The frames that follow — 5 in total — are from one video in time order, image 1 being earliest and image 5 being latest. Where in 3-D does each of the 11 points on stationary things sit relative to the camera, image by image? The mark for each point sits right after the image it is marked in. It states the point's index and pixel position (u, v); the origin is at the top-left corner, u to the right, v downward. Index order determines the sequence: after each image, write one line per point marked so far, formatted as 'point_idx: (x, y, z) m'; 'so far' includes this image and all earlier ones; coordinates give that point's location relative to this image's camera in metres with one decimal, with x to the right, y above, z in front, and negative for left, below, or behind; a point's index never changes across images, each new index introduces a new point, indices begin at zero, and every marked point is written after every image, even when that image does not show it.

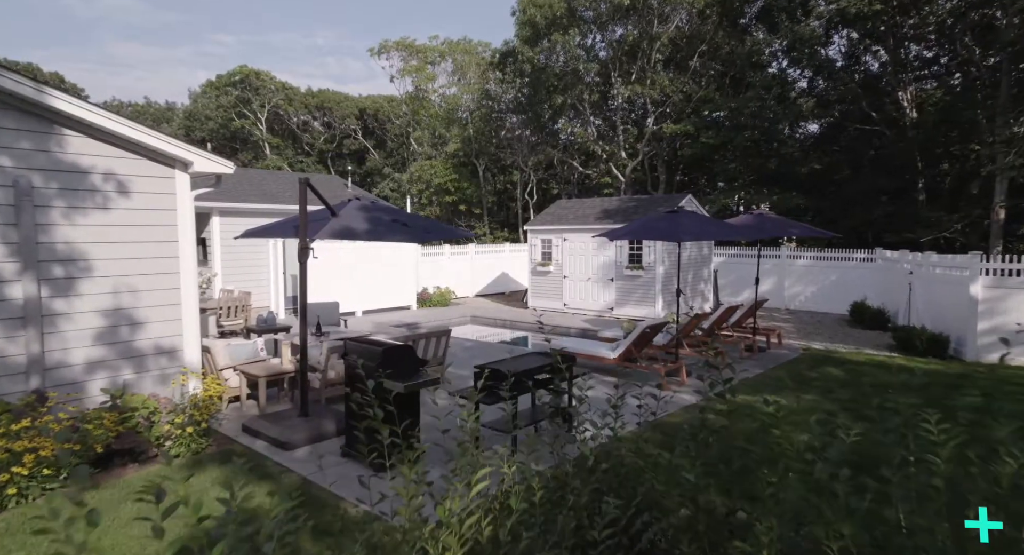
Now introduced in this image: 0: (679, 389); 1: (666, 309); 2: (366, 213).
0: (+2.3, -1.5, +8.5) m
1: (+4.0, -0.8, +16.0) m
2: (-1.8, +0.8, +7.7) m
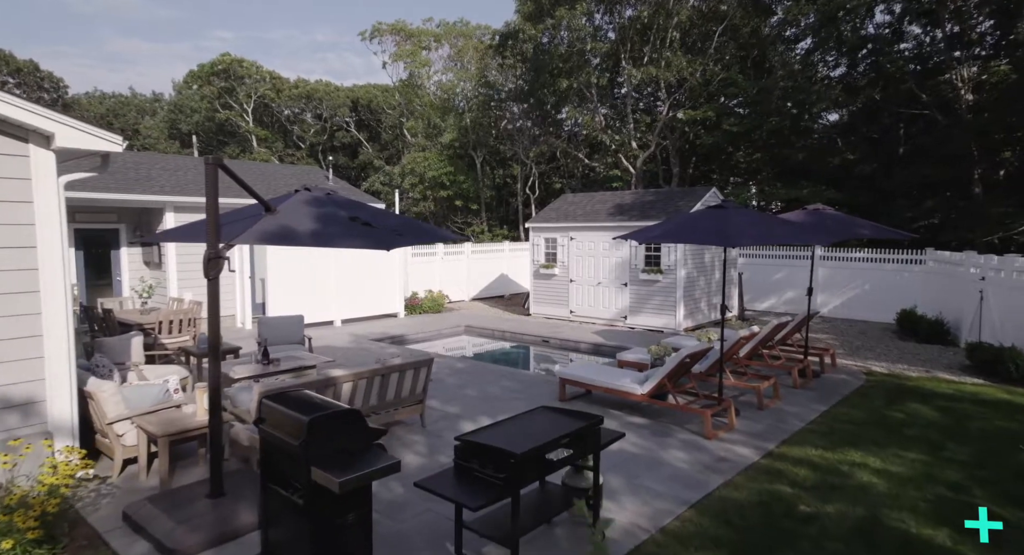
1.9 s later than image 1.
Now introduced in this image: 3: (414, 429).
0: (+2.3, -1.7, +6.5) m
1: (+4.0, -0.9, +14.0) m
2: (-1.8, +0.7, +5.8) m
3: (-1.1, -1.7, +6.9) m
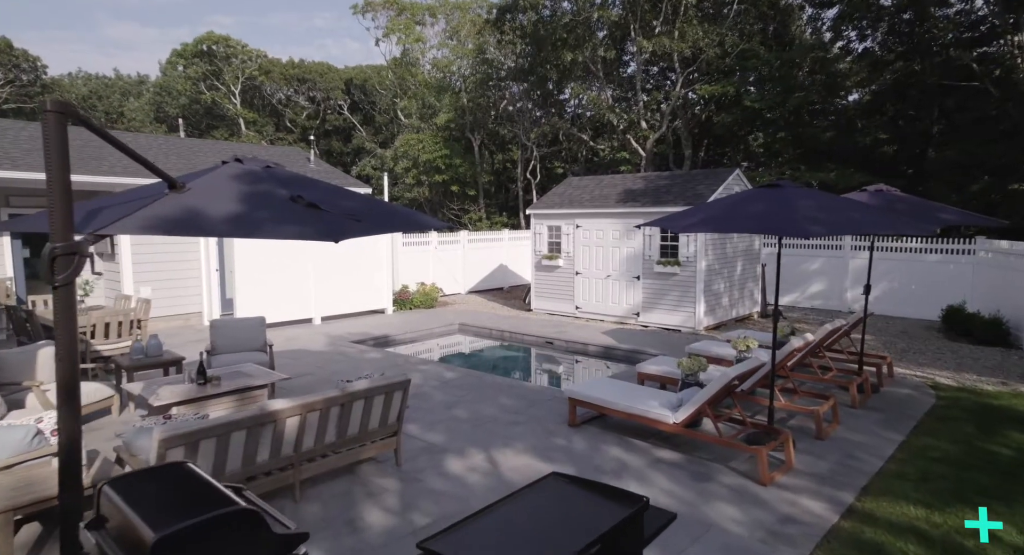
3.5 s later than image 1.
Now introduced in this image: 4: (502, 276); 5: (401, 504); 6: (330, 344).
0: (+2.3, -1.7, +5.1) m
1: (+4.0, -0.8, +12.5) m
2: (-1.8, +0.6, +4.2) m
3: (-1.1, -1.7, +5.5) m
4: (-0.3, +0.1, +19.6) m
5: (-0.9, -1.8, +4.9) m
6: (-3.3, -1.2, +11.1) m
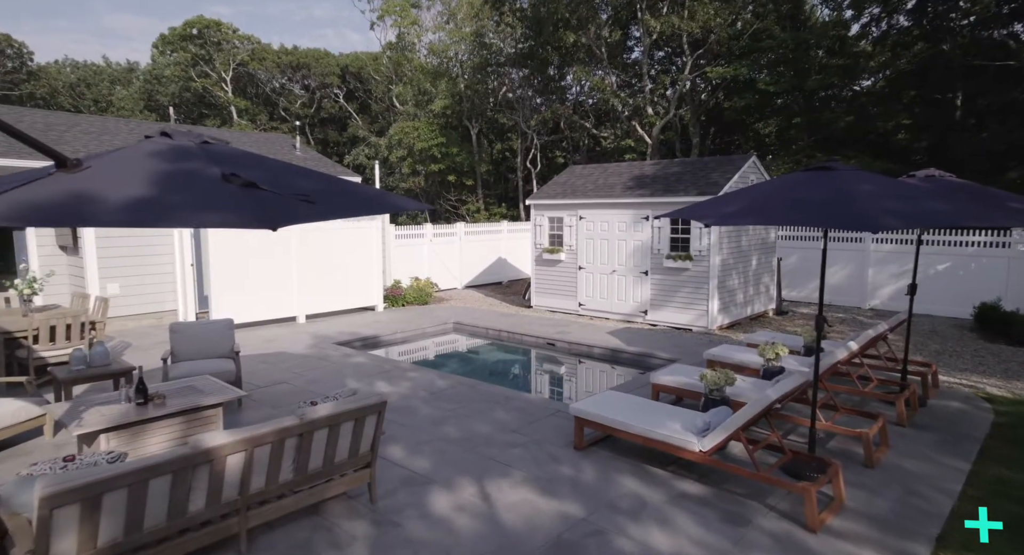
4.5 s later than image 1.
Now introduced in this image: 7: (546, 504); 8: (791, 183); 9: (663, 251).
0: (+2.2, -1.7, +4.2) m
1: (+3.9, -0.7, +11.6) m
2: (-1.9, +0.6, +3.3) m
3: (-1.1, -1.7, +4.6) m
4: (-0.4, +0.2, +18.7) m
5: (-0.9, -1.8, +4.0) m
6: (-3.3, -1.1, +10.2) m
7: (+0.3, -1.7, +4.7) m
8: (+2.2, +0.8, +5.0) m
9: (+2.9, +0.5, +11.9) m
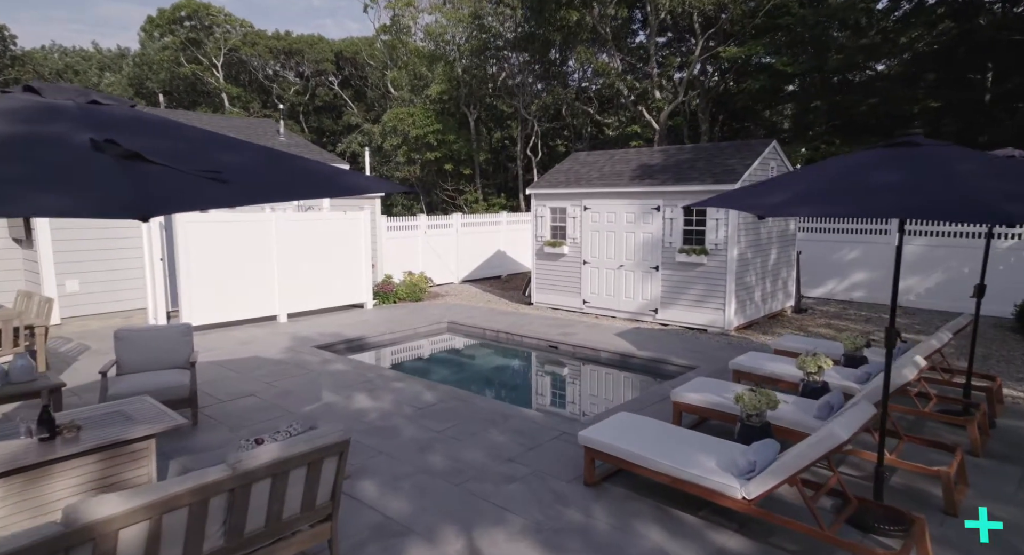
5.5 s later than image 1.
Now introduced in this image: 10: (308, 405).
0: (+2.2, -1.7, +3.2) m
1: (+3.9, -0.6, +10.7) m
2: (-1.9, +0.6, +2.3) m
3: (-1.2, -1.7, +3.6) m
4: (-0.4, +0.4, +17.7) m
5: (-0.9, -1.8, +3.0) m
6: (-3.3, -1.1, +9.3) m
7: (+0.2, -1.7, +3.7) m
8: (+2.2, +0.7, +4.0) m
9: (+2.9, +0.6, +10.9) m
10: (-2.2, -1.4, +6.7) m
